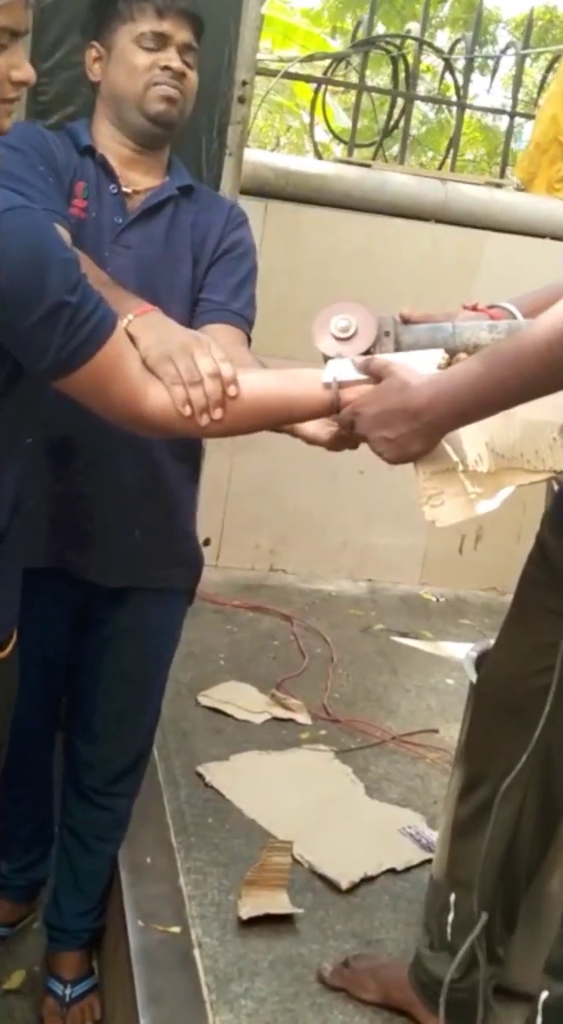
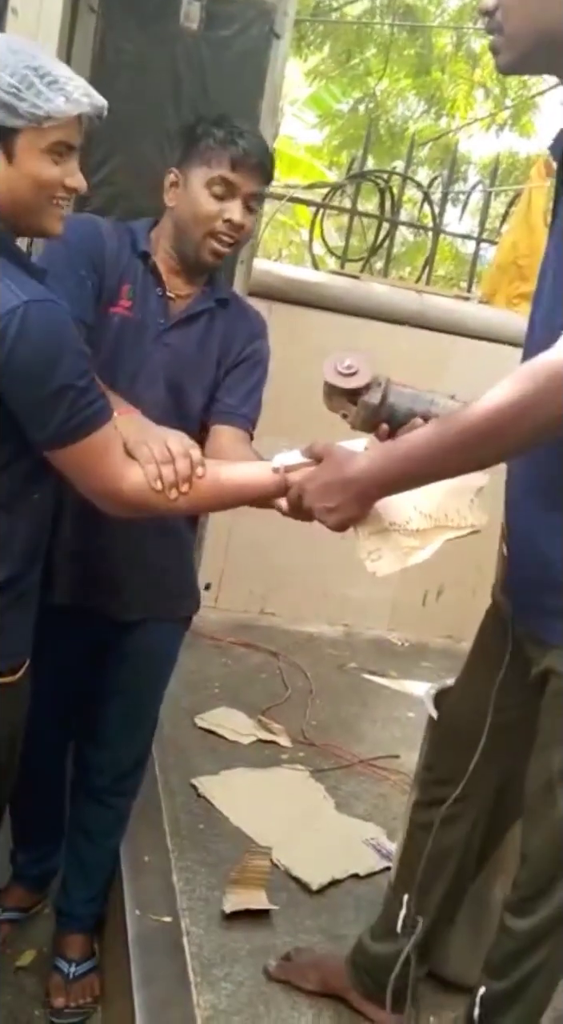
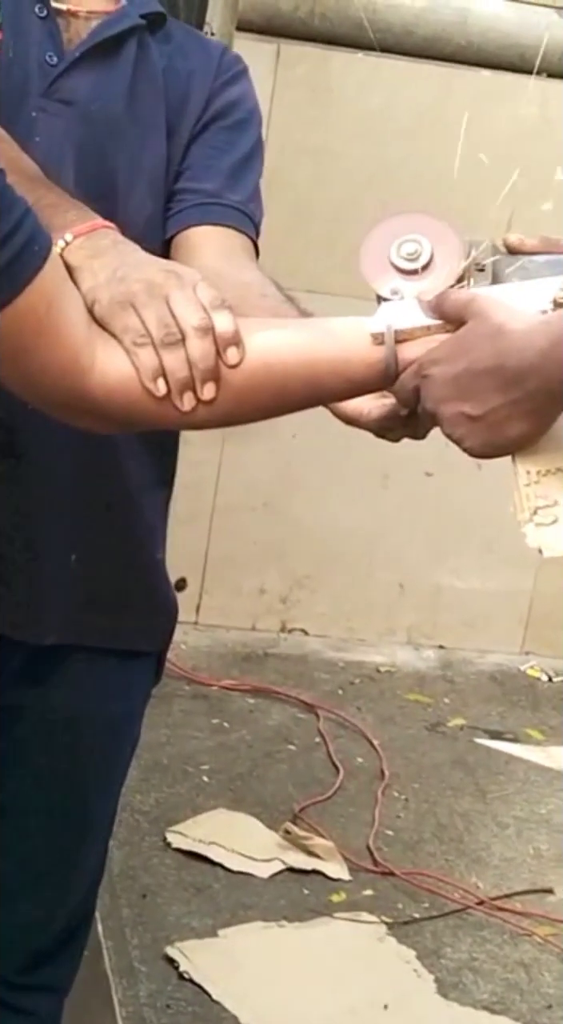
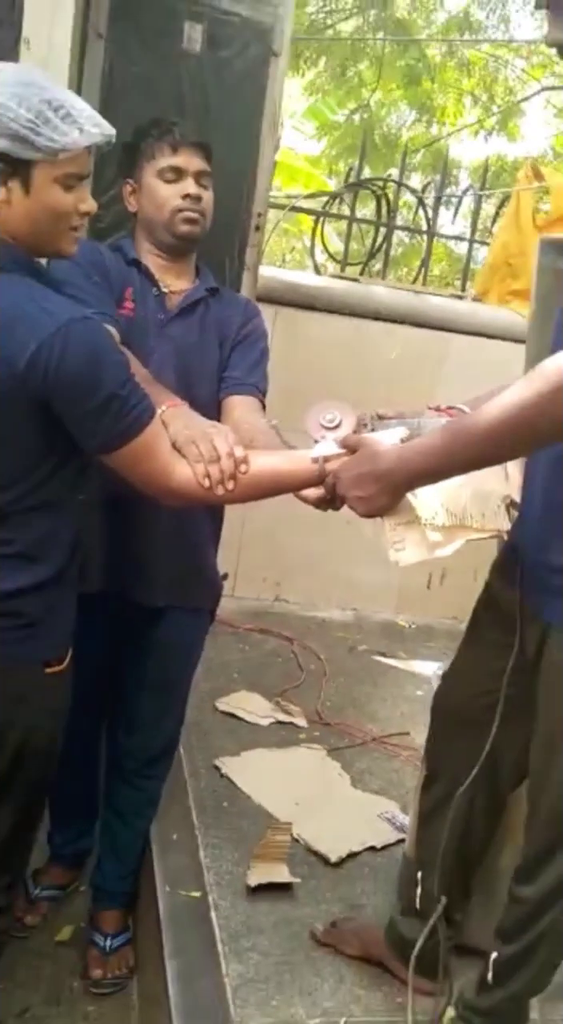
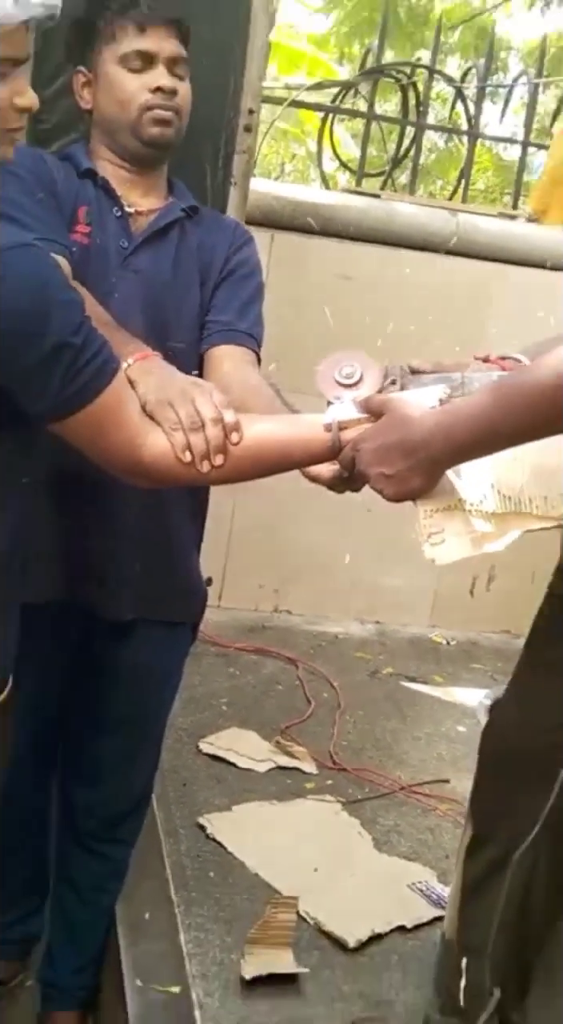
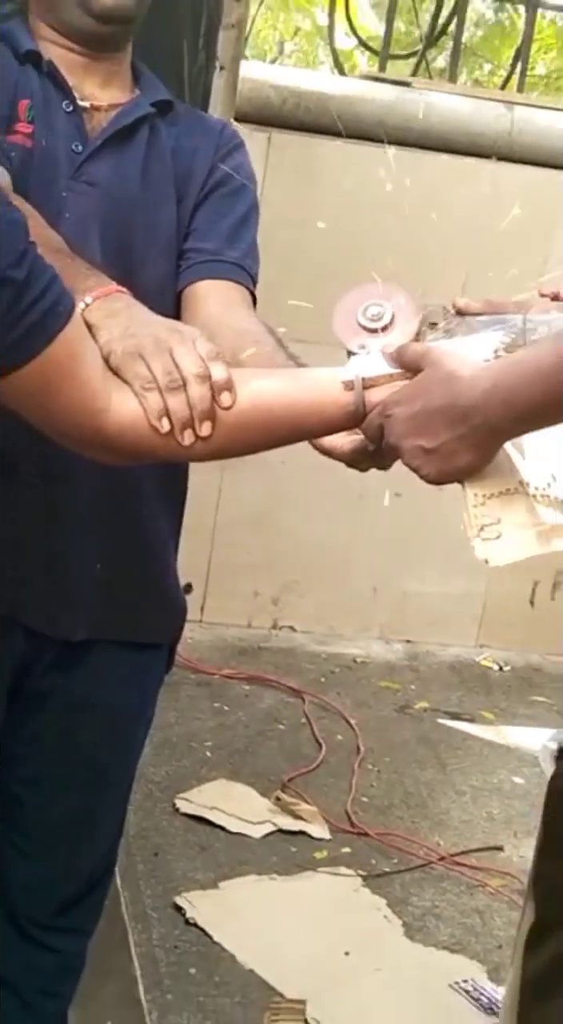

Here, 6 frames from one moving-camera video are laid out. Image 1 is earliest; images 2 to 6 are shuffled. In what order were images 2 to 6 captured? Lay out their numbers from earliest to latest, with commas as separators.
3, 6, 5, 4, 2
